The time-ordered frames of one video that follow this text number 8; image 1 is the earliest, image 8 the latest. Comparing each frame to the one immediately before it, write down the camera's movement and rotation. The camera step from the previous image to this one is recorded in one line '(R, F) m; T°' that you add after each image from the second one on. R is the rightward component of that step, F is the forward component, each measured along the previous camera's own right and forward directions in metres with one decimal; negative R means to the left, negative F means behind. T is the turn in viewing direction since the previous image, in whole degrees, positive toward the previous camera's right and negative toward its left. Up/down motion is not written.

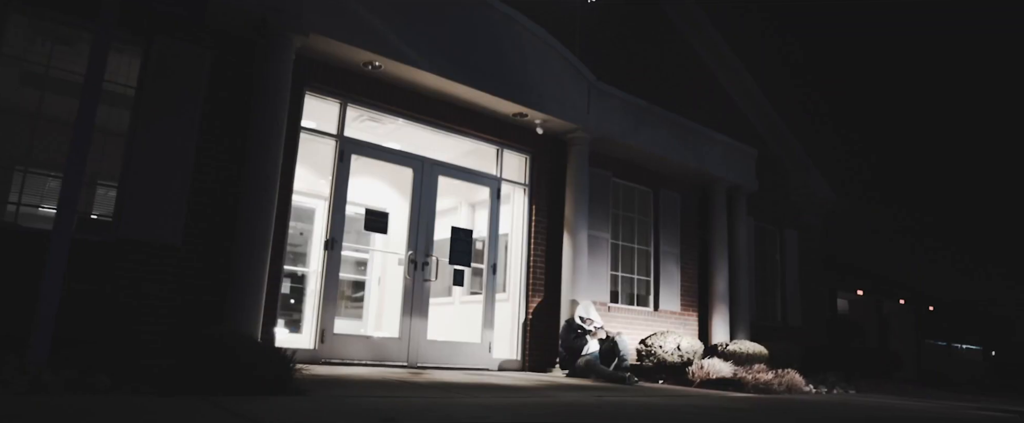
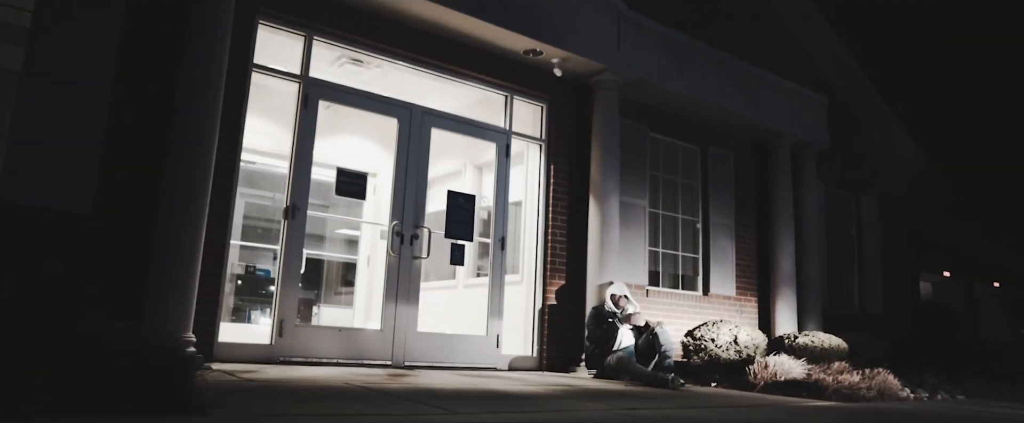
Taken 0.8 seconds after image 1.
(+0.3, +1.8) m; -3°
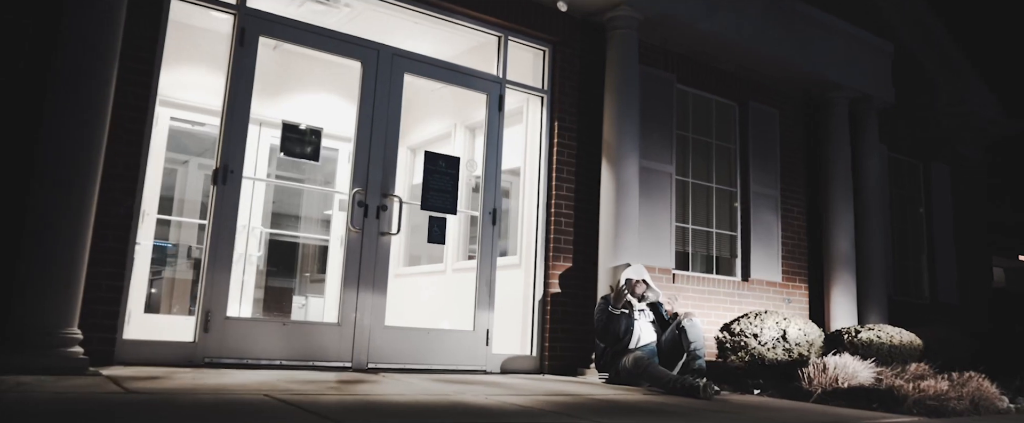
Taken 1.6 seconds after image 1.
(+0.3, +1.4) m; -2°
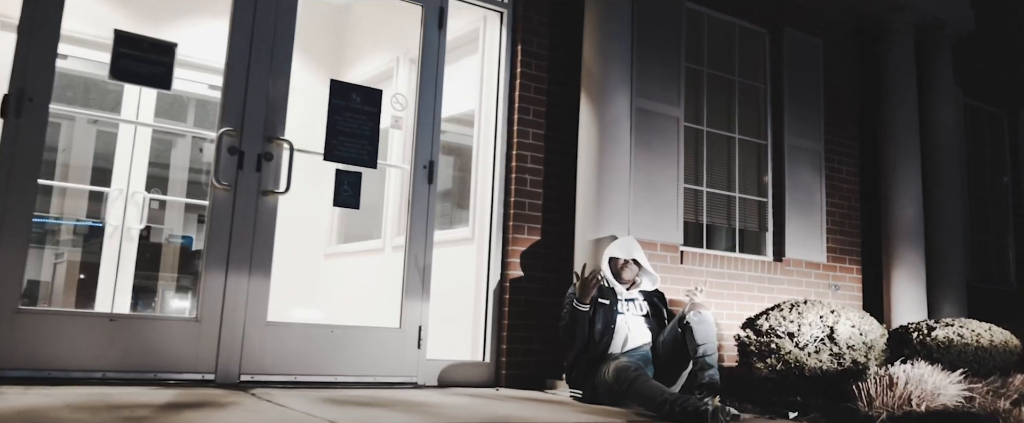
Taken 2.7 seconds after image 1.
(+0.5, +1.6) m; -2°
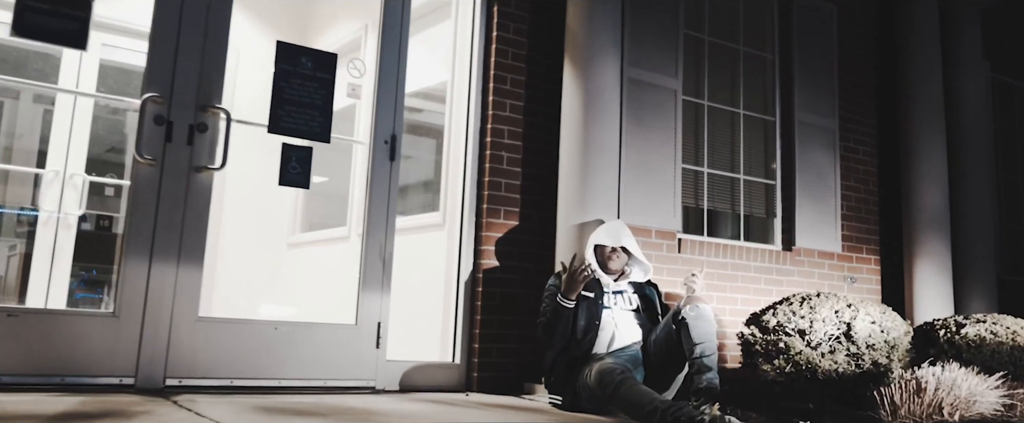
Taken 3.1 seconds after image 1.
(+0.2, +0.5) m; -1°
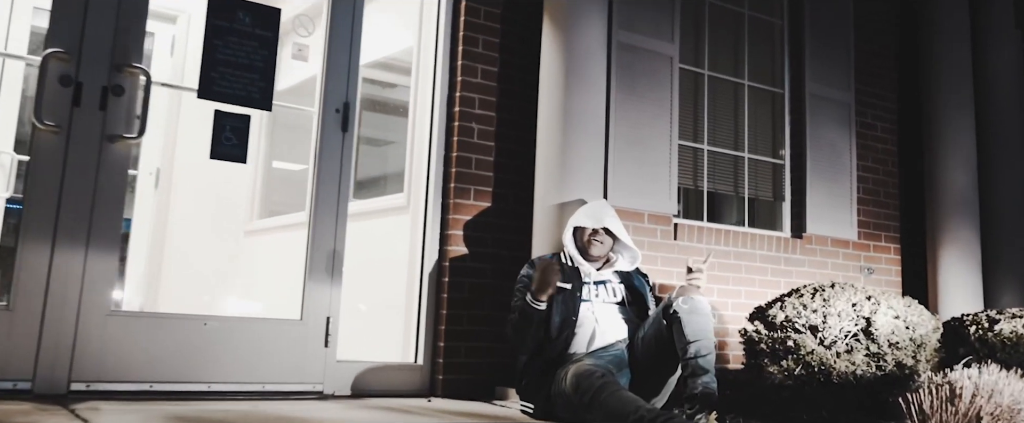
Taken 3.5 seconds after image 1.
(+0.2, +0.5) m; 0°
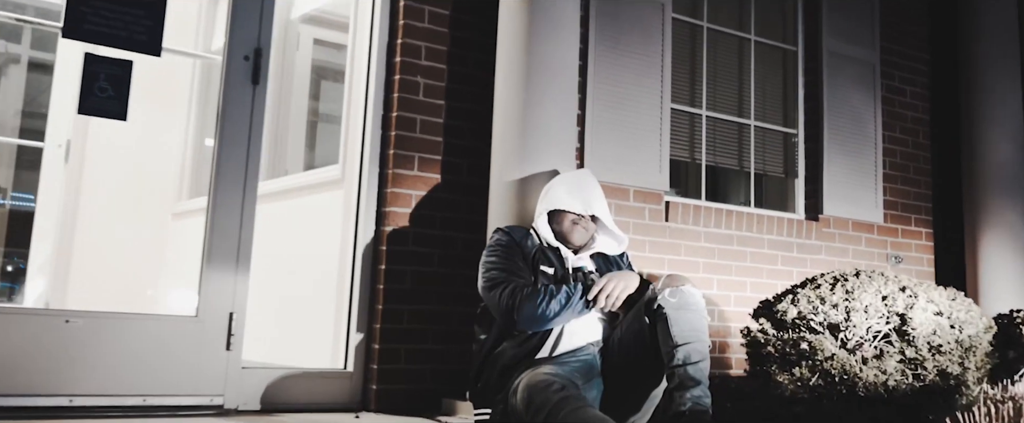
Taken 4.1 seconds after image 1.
(+0.2, +0.7) m; -1°
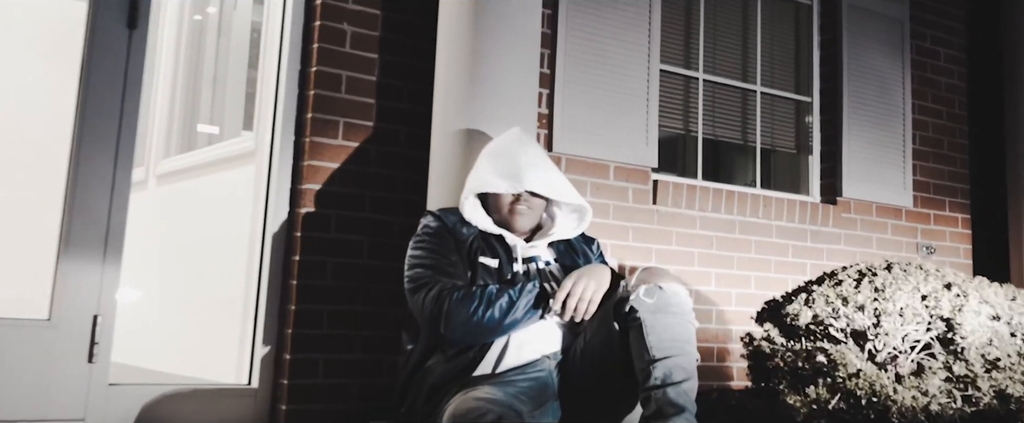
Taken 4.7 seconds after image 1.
(+0.2, +0.6) m; -1°
